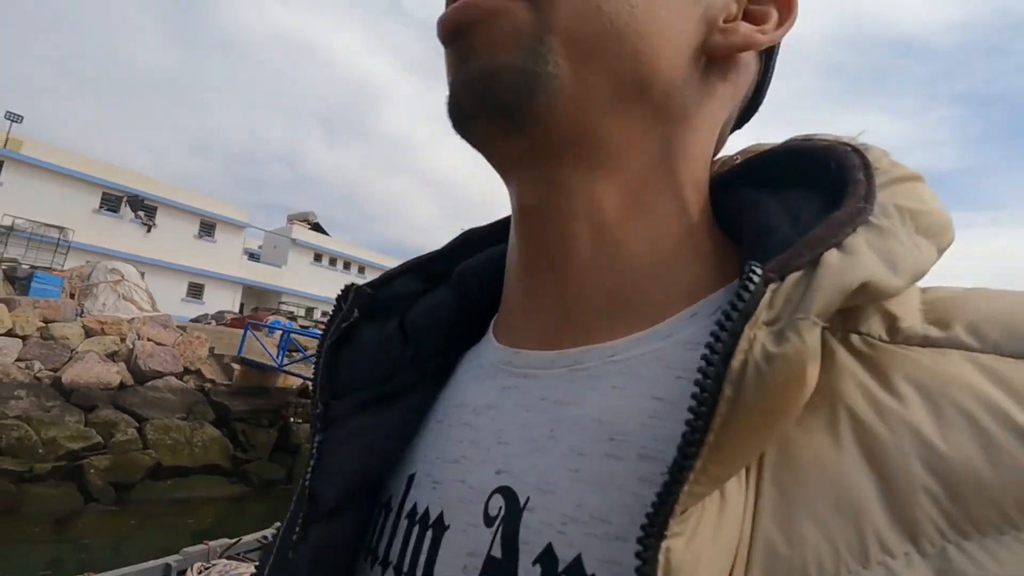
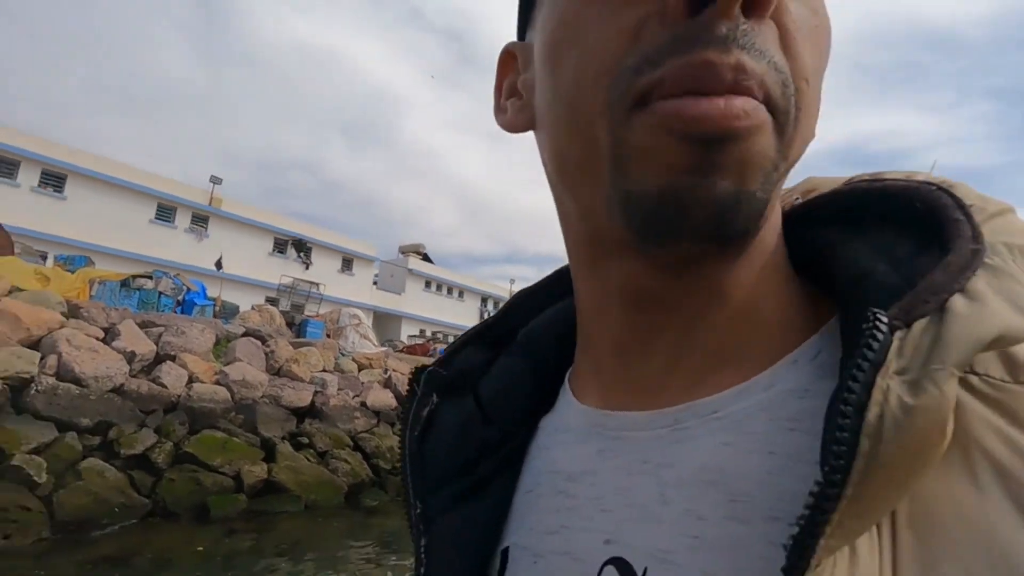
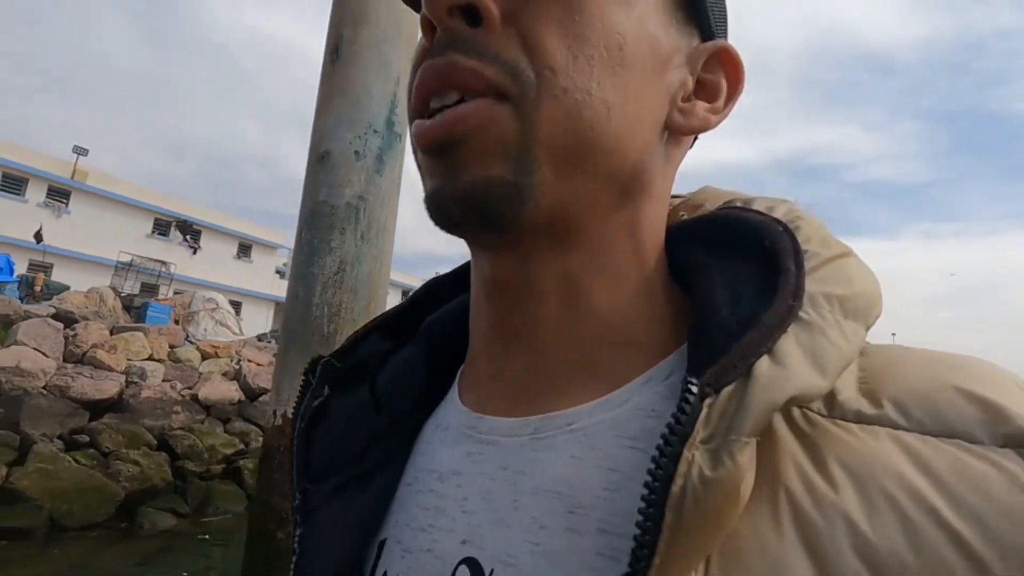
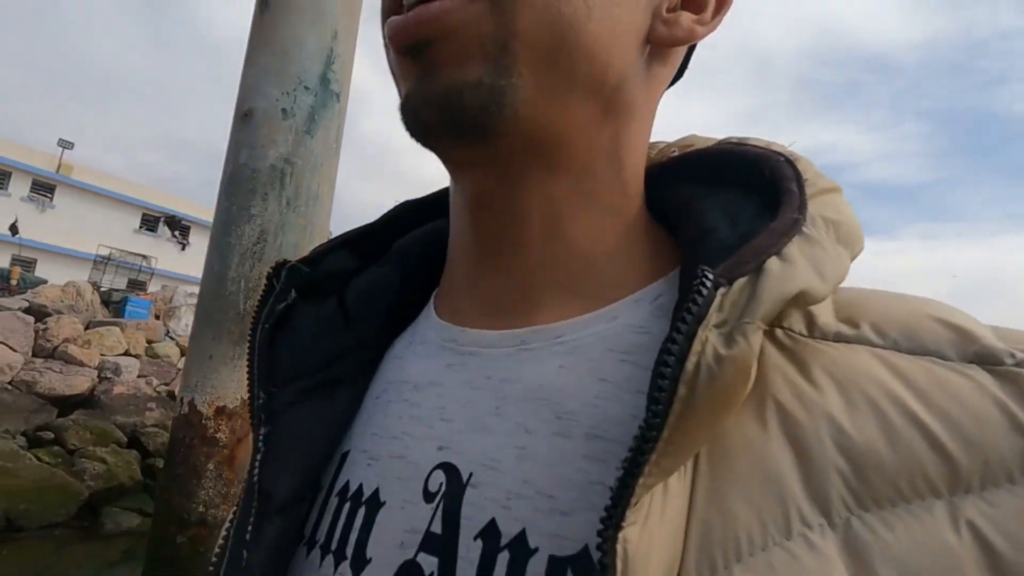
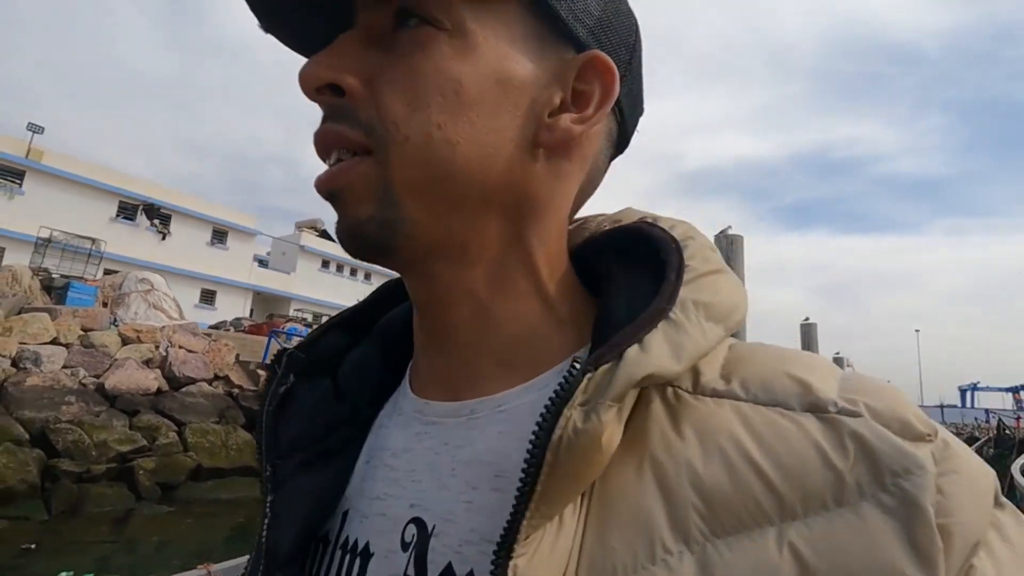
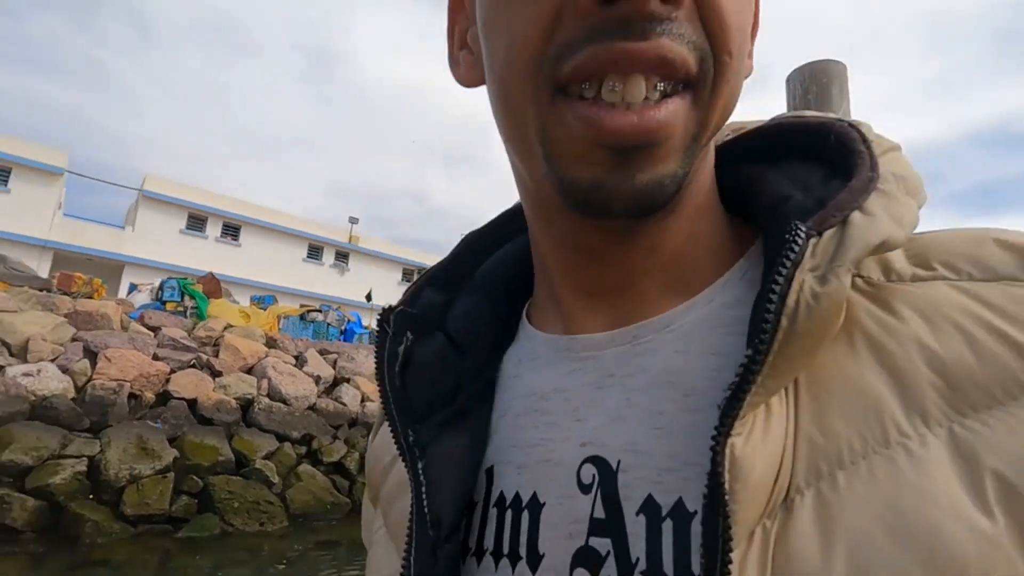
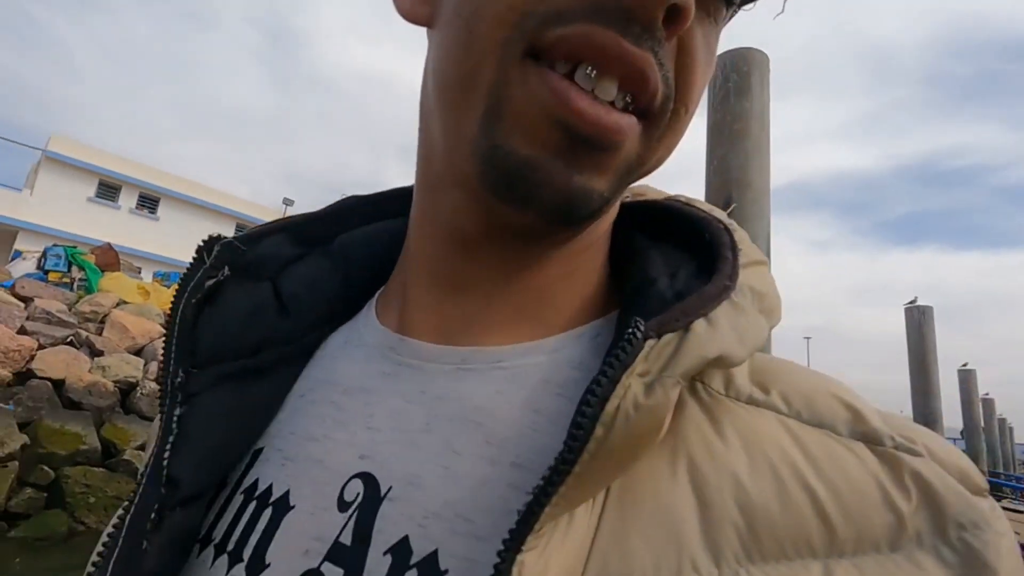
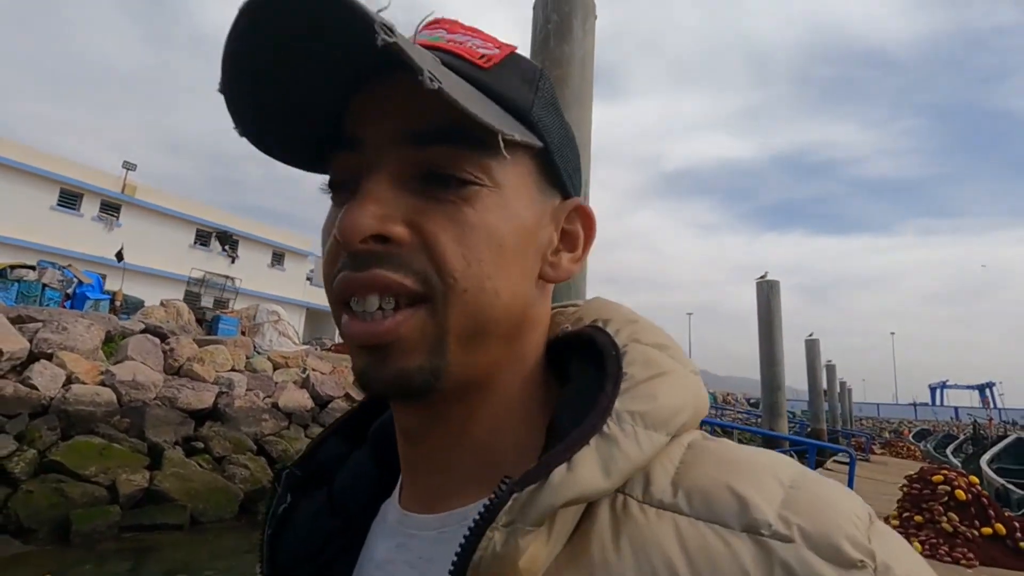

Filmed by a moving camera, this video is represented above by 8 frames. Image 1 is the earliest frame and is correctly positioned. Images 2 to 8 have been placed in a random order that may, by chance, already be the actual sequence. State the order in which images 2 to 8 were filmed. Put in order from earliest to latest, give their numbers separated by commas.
5, 4, 3, 8, 2, 7, 6
